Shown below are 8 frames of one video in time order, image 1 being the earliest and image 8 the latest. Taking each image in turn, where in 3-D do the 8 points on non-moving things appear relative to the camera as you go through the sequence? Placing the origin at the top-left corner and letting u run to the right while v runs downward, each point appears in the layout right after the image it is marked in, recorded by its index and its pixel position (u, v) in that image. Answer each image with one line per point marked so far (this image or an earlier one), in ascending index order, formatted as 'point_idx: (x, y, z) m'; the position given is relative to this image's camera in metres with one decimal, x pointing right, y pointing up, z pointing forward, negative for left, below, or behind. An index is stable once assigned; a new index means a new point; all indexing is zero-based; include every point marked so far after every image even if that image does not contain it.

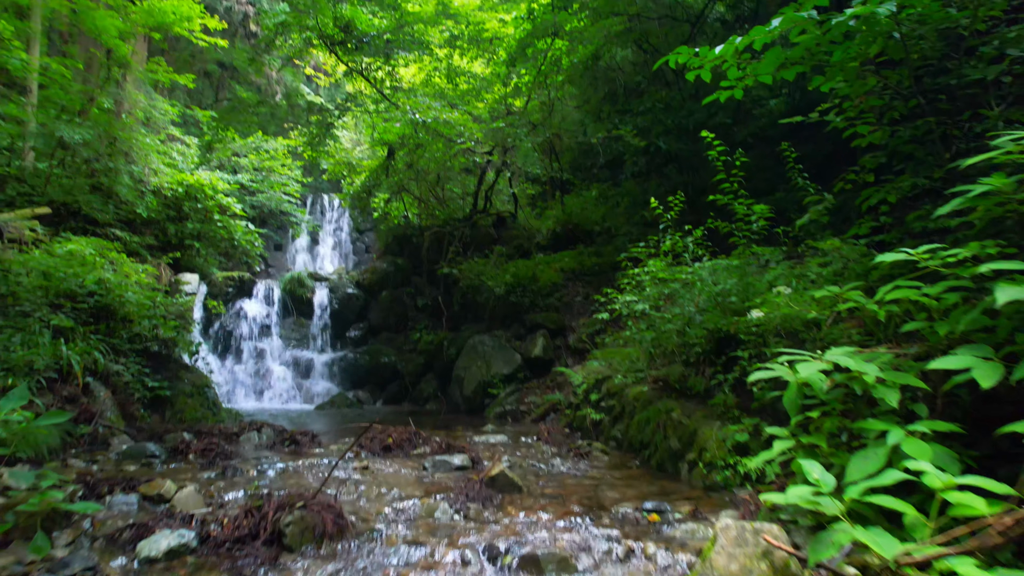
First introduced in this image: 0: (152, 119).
0: (-6.4, +3.0, +12.1) m
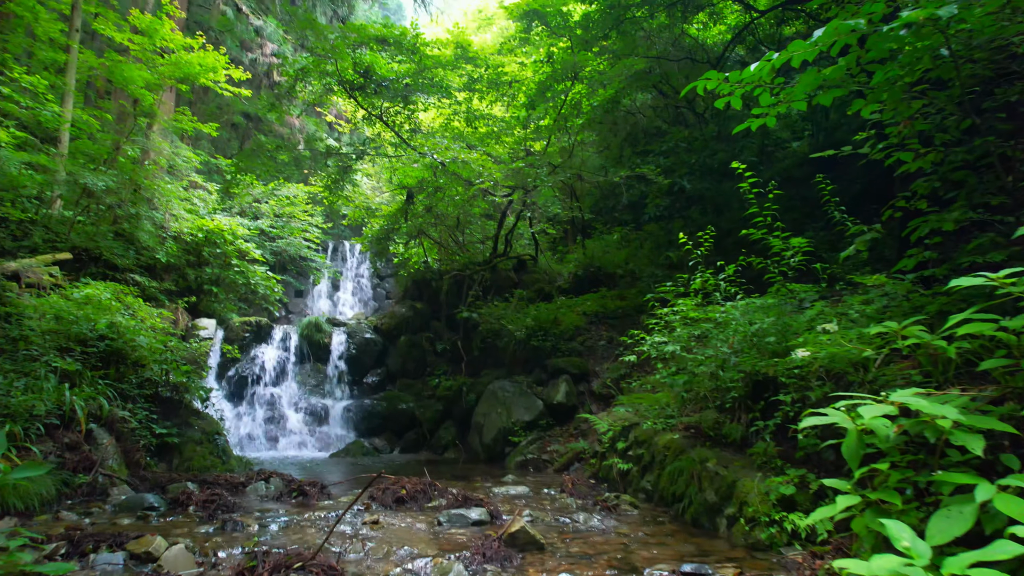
0: (-6.1, +2.2, +12.2) m
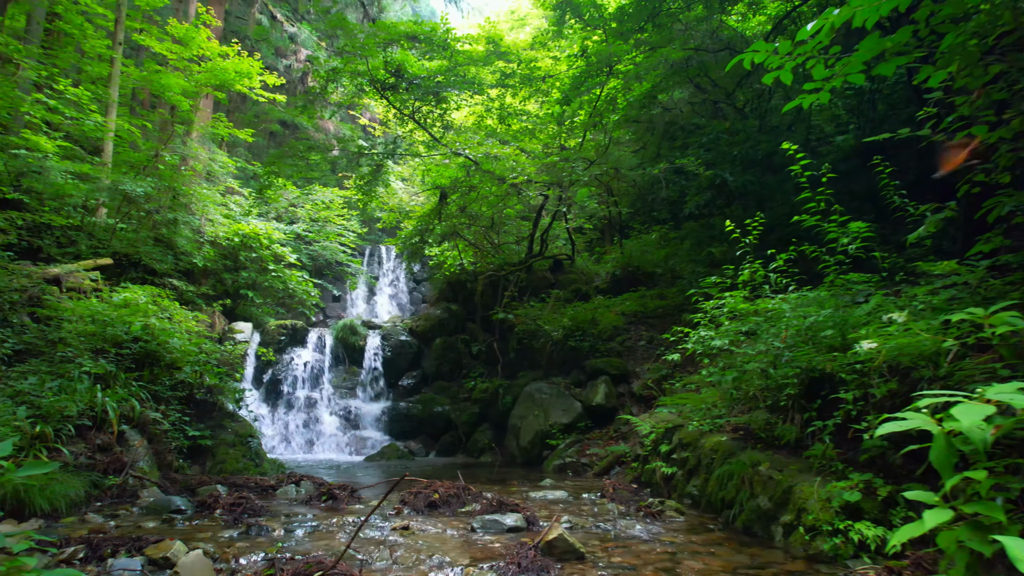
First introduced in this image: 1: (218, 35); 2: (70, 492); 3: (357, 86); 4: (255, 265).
0: (-5.4, +2.1, +12.4) m
1: (-6.0, +5.2, +13.9) m
2: (-2.6, -1.2, +4.0) m
3: (-2.0, +2.6, +8.6) m
4: (-4.7, +0.4, +12.3) m
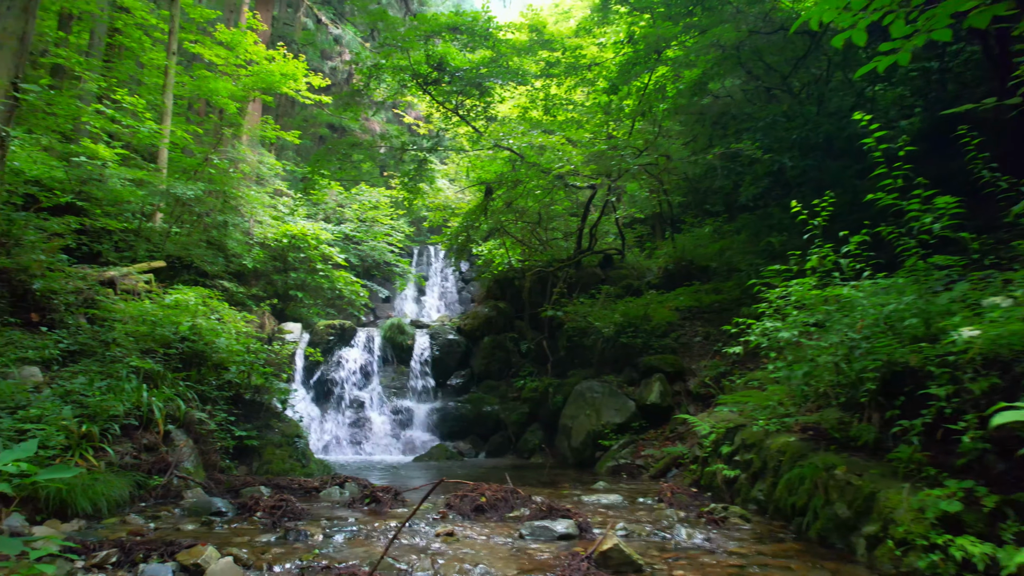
0: (-4.6, +2.1, +12.5) m
1: (-5.1, +5.1, +14.0) m
2: (-2.3, -1.2, +4.0) m
3: (-1.4, +2.6, +8.5) m
4: (-3.8, +0.4, +12.4) m
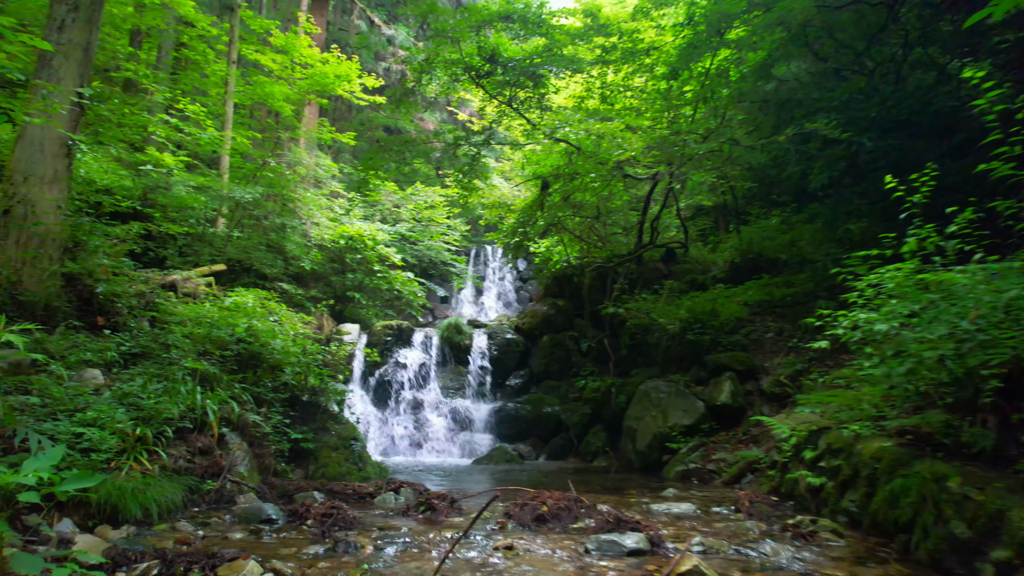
0: (-3.6, +2.0, +12.6) m
1: (-4.0, +5.1, +14.2) m
2: (-2.0, -1.2, +3.9) m
3: (-0.7, +2.6, +8.3) m
4: (-2.8, +0.4, +12.4) m
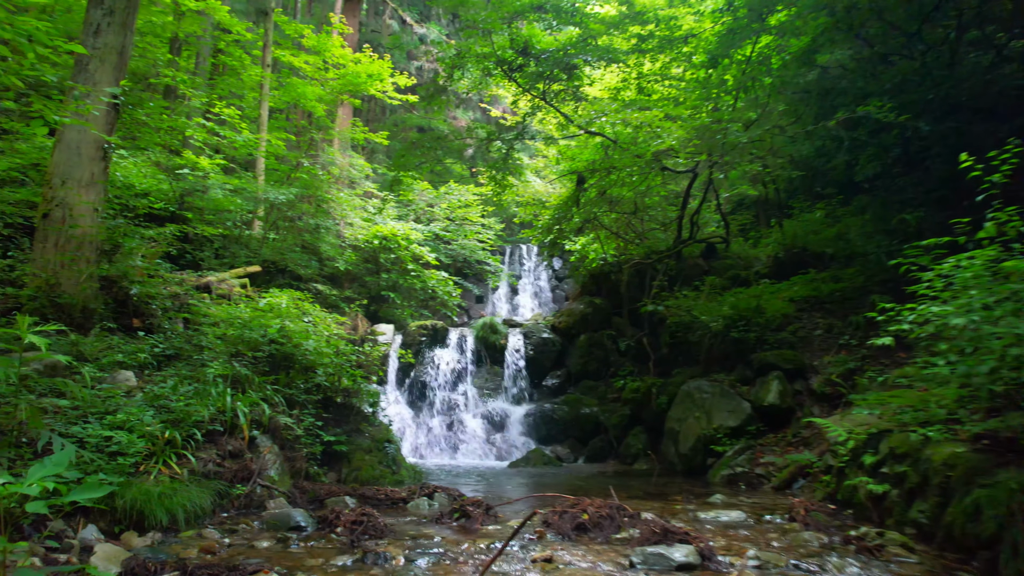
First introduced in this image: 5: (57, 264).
0: (-2.9, +2.0, +12.5) m
1: (-3.3, +5.1, +14.1) m
2: (-1.8, -1.2, +3.8) m
3: (-0.3, +2.6, +8.1) m
4: (-2.1, +0.4, +12.3) m
5: (-4.1, +0.2, +6.2) m
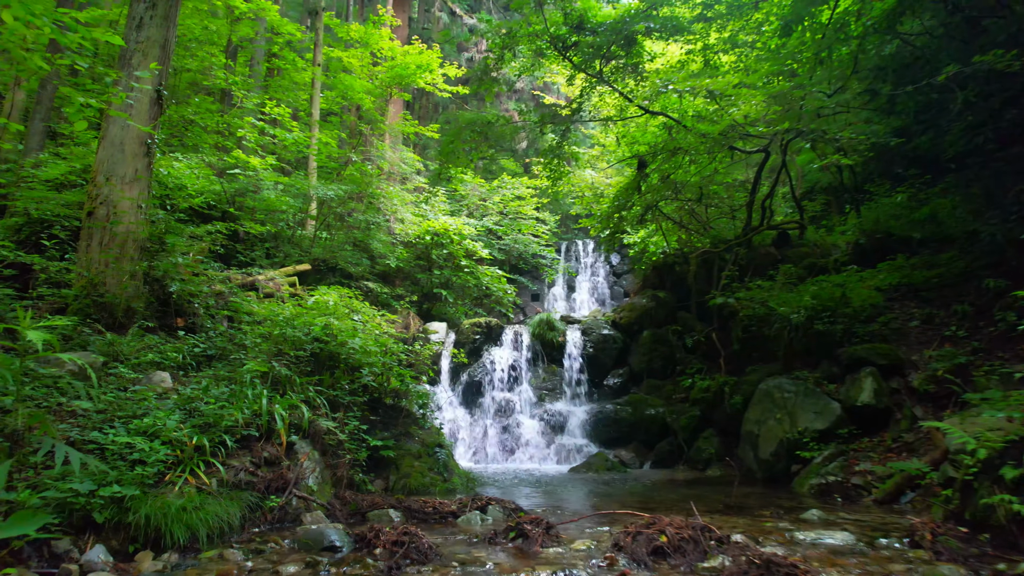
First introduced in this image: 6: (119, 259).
0: (-1.9, +2.1, +12.2) m
1: (-2.2, +5.1, +13.9) m
2: (-1.5, -1.2, +3.4) m
3: (+0.3, +2.7, +7.6) m
4: (-1.1, +0.4, +12.0) m
5: (-3.7, +0.2, +6.0) m
6: (-3.6, +0.3, +6.1) m
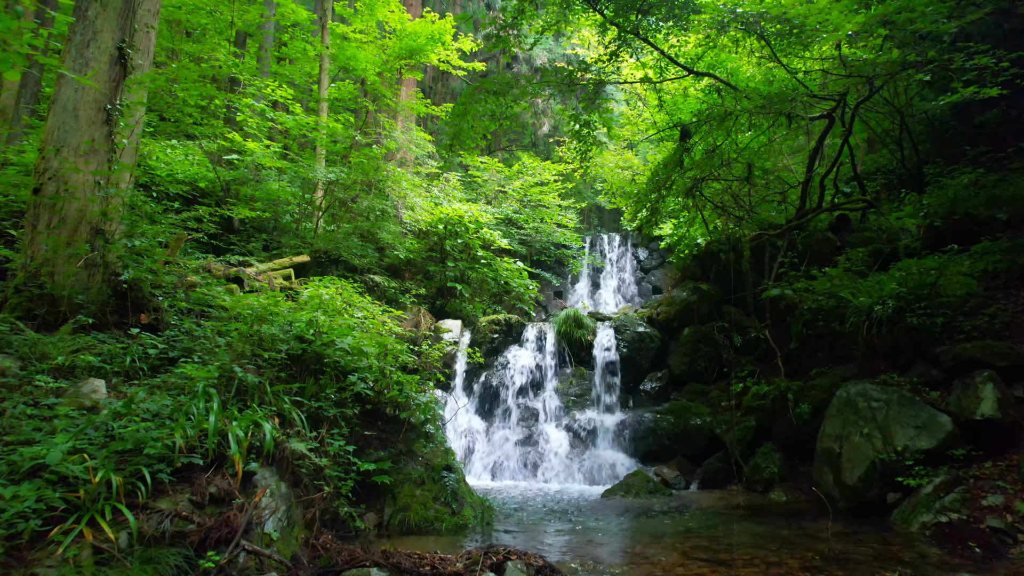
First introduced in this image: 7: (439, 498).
0: (-1.6, +2.1, +11.2) m
1: (-1.9, +5.2, +12.8) m
2: (-1.4, -1.1, +2.4) m
3: (+0.5, +2.8, +6.5) m
4: (-0.8, +0.5, +10.9) m
5: (-3.5, +0.3, +5.0) m
6: (-3.4, +0.3, +5.1) m
7: (-0.5, -1.4, +4.7) m
